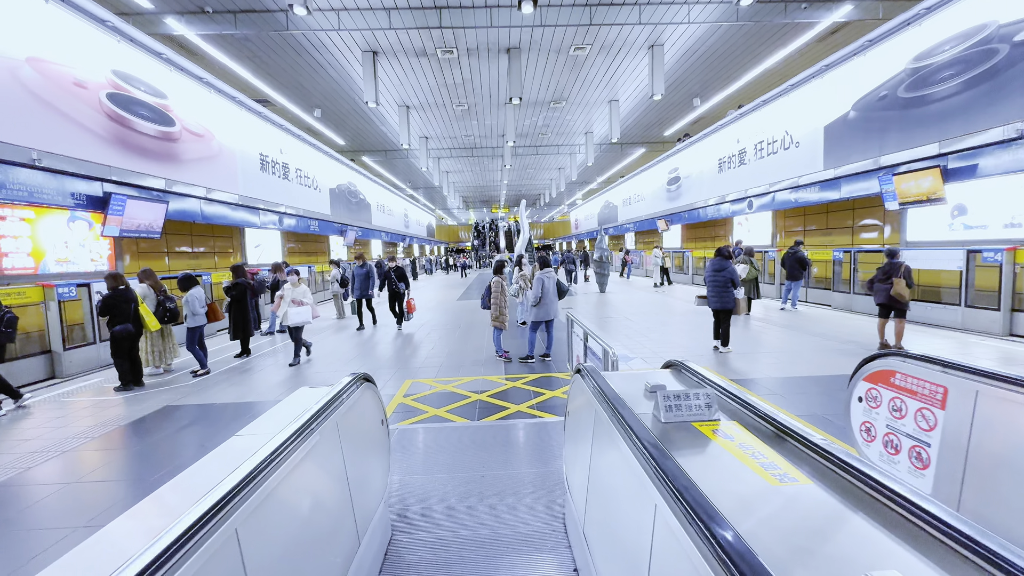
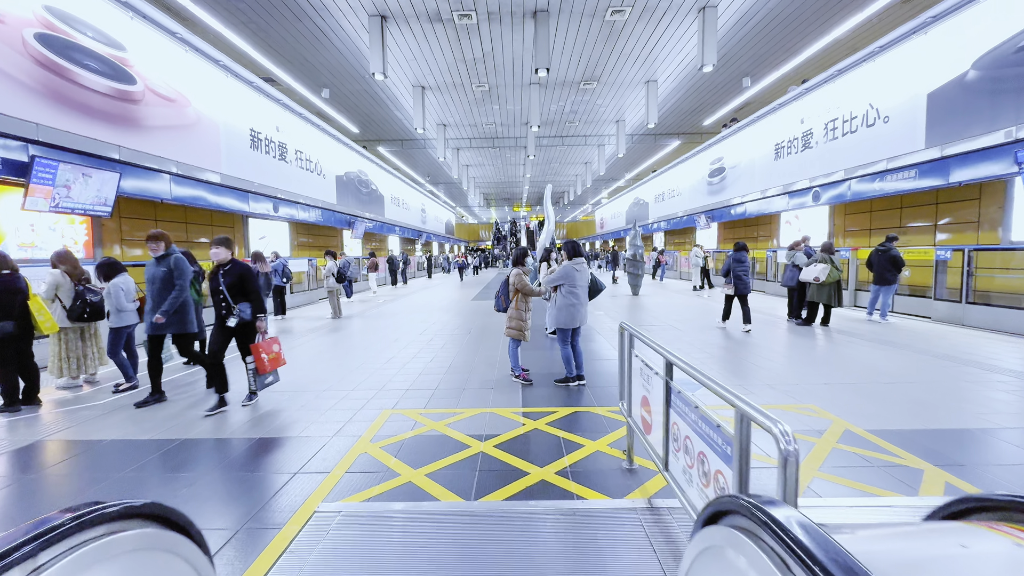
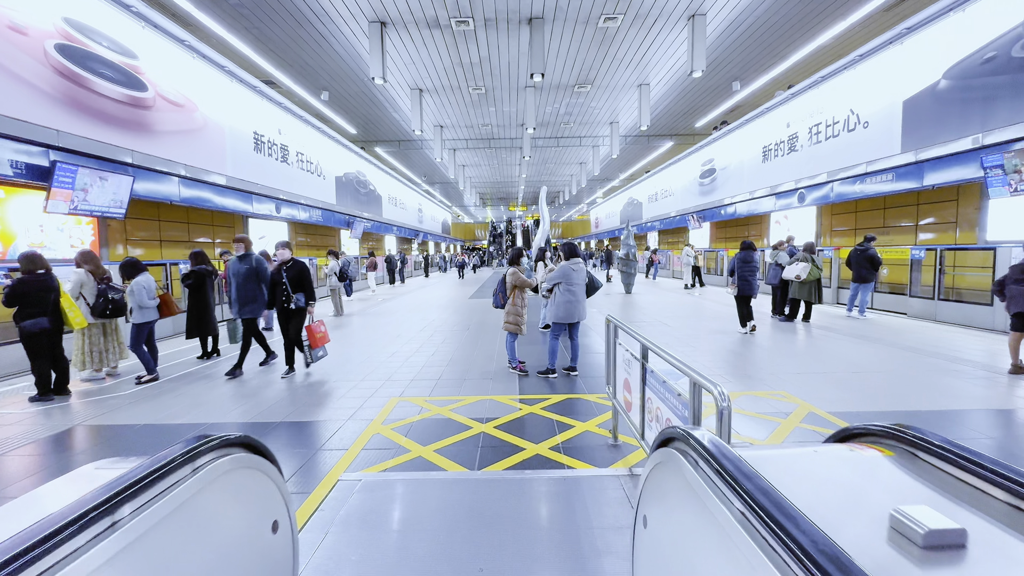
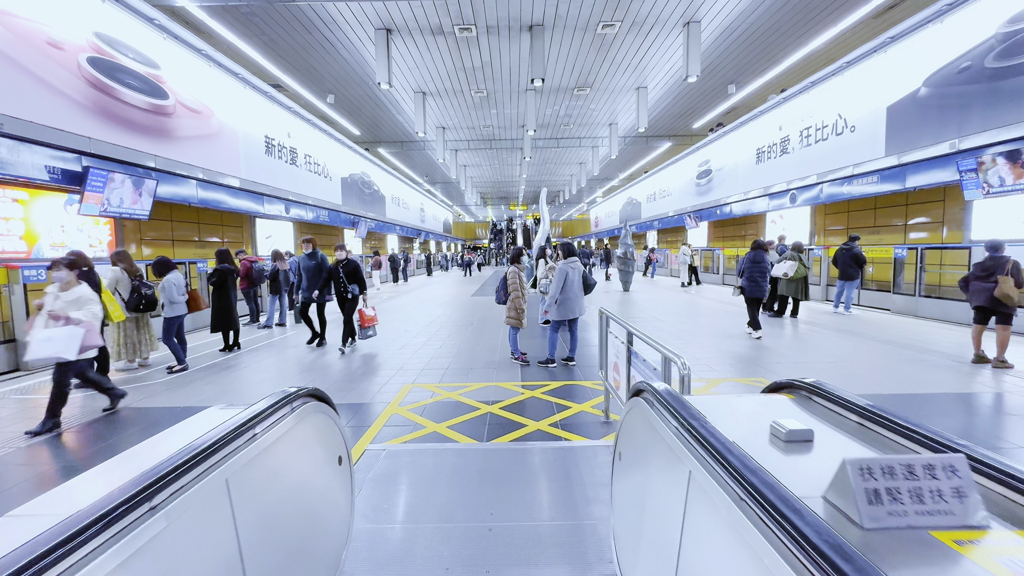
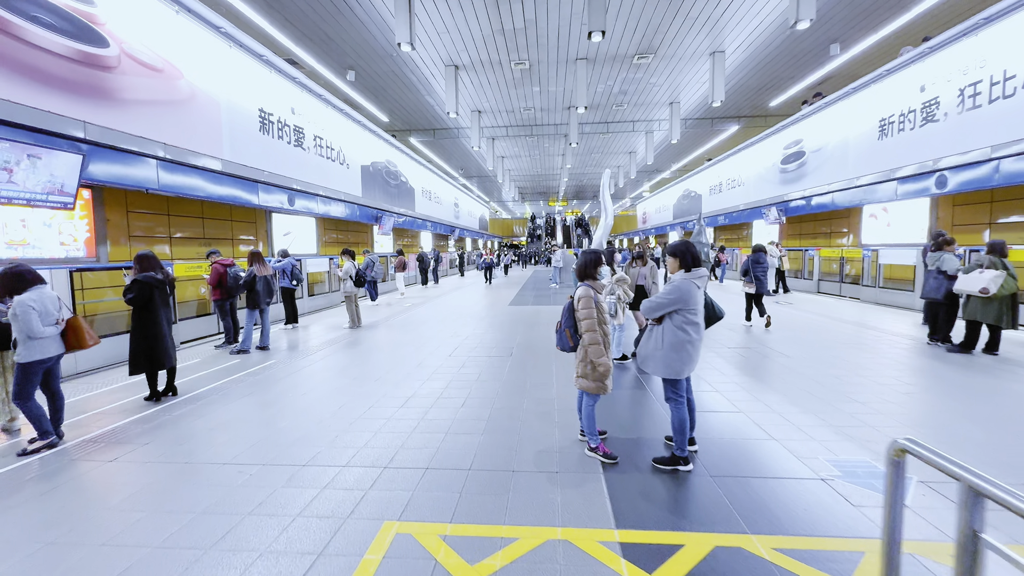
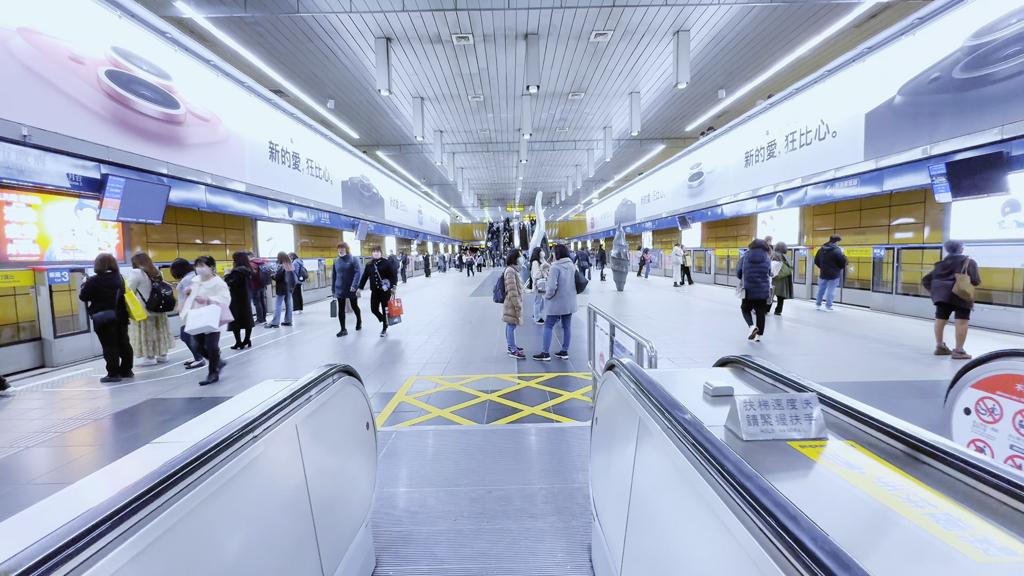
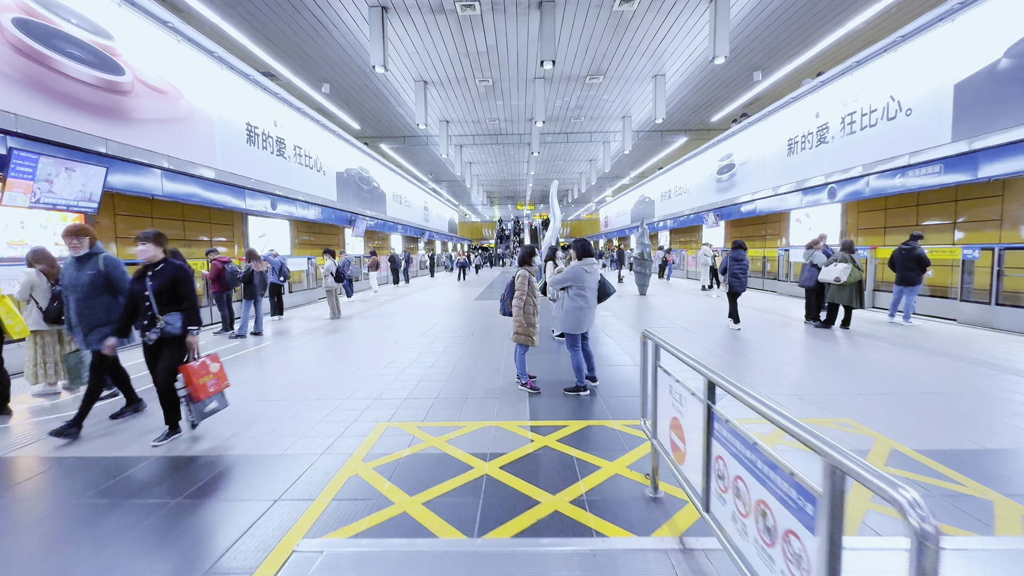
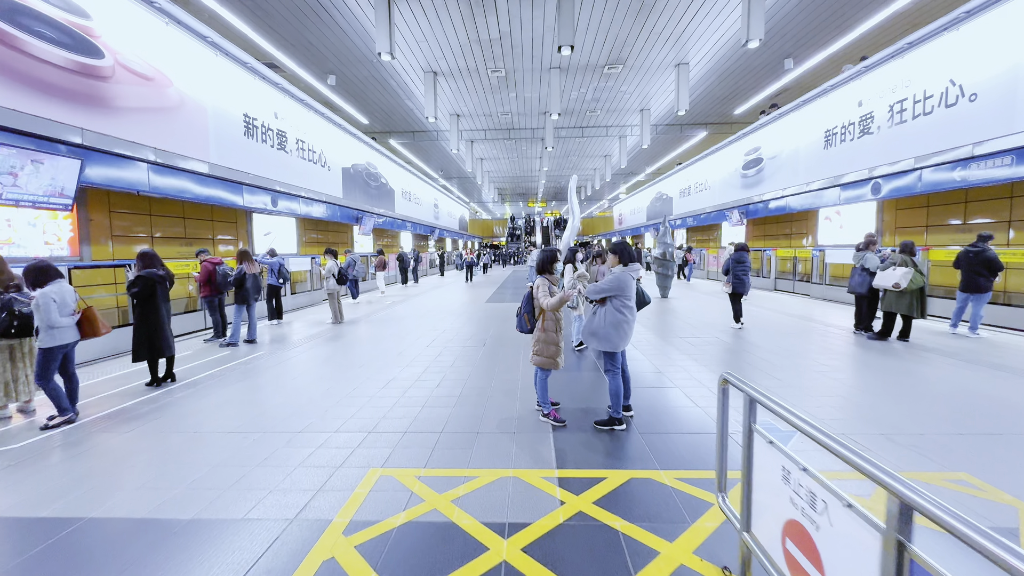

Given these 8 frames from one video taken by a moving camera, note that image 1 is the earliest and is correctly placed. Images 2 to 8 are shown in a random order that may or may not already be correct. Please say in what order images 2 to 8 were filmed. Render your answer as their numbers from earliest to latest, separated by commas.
6, 4, 3, 2, 7, 8, 5
